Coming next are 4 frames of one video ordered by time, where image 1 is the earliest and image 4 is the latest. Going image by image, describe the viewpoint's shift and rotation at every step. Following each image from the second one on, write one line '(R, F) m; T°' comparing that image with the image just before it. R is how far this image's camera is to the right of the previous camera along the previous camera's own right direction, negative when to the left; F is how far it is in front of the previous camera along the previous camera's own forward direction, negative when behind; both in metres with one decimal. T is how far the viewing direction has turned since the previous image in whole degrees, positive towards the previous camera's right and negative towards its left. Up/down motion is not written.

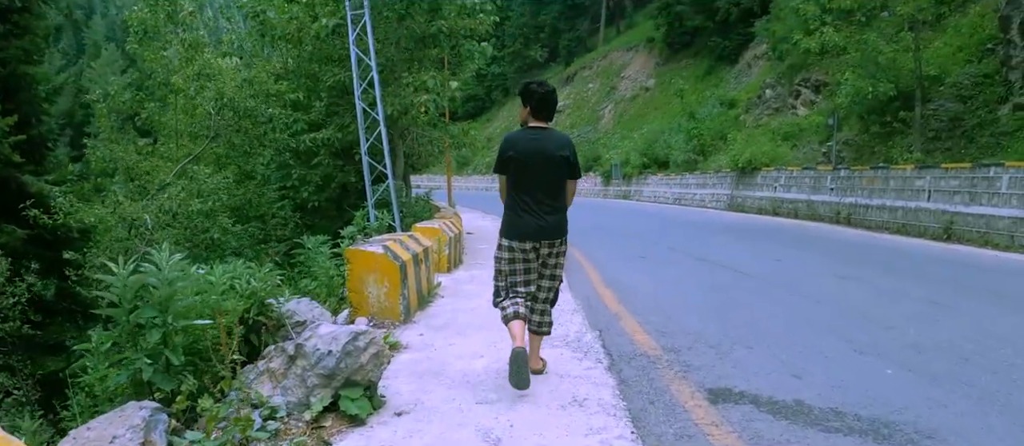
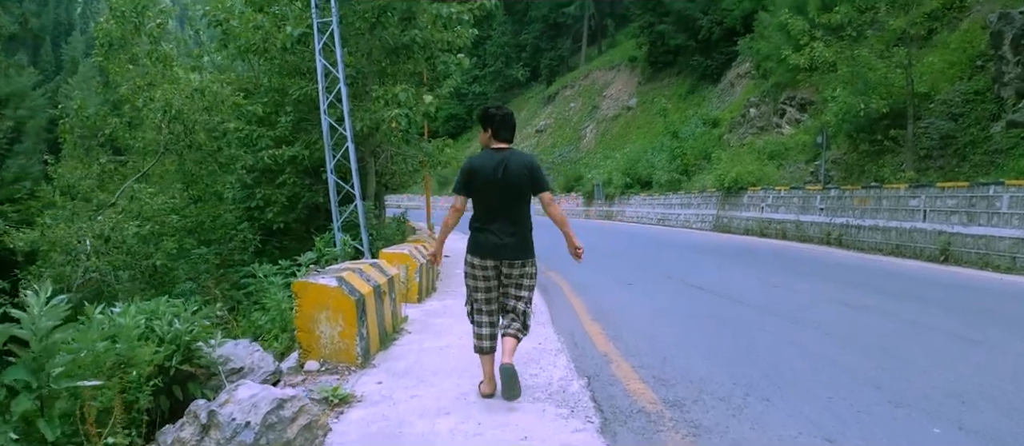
(+0.1, +0.8) m; +1°
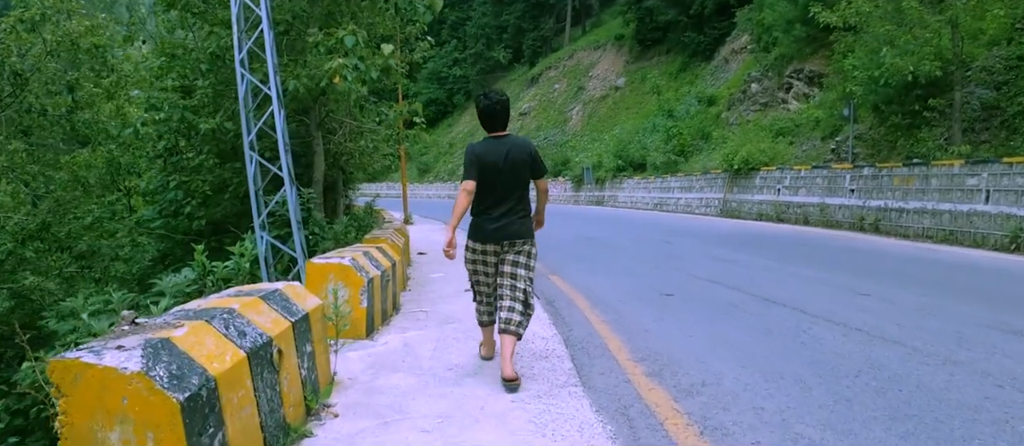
(-0.1, +2.6) m; +1°
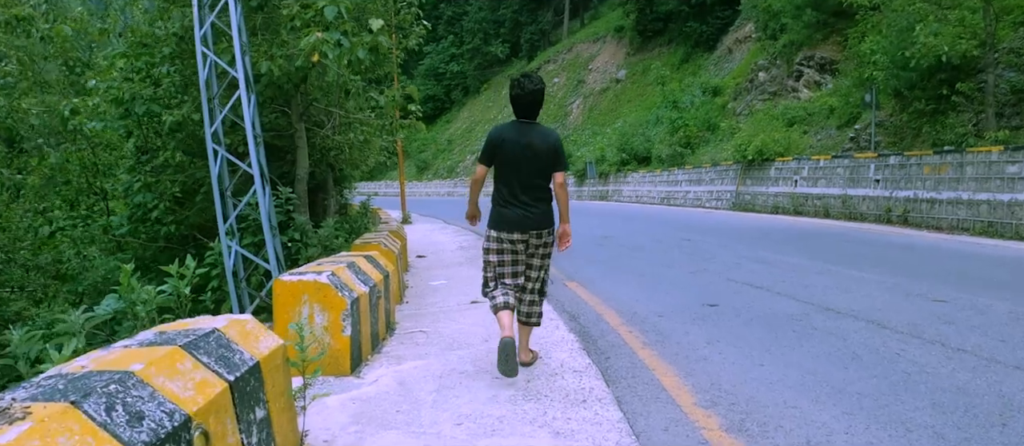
(-0.1, +1.0) m; 0°
